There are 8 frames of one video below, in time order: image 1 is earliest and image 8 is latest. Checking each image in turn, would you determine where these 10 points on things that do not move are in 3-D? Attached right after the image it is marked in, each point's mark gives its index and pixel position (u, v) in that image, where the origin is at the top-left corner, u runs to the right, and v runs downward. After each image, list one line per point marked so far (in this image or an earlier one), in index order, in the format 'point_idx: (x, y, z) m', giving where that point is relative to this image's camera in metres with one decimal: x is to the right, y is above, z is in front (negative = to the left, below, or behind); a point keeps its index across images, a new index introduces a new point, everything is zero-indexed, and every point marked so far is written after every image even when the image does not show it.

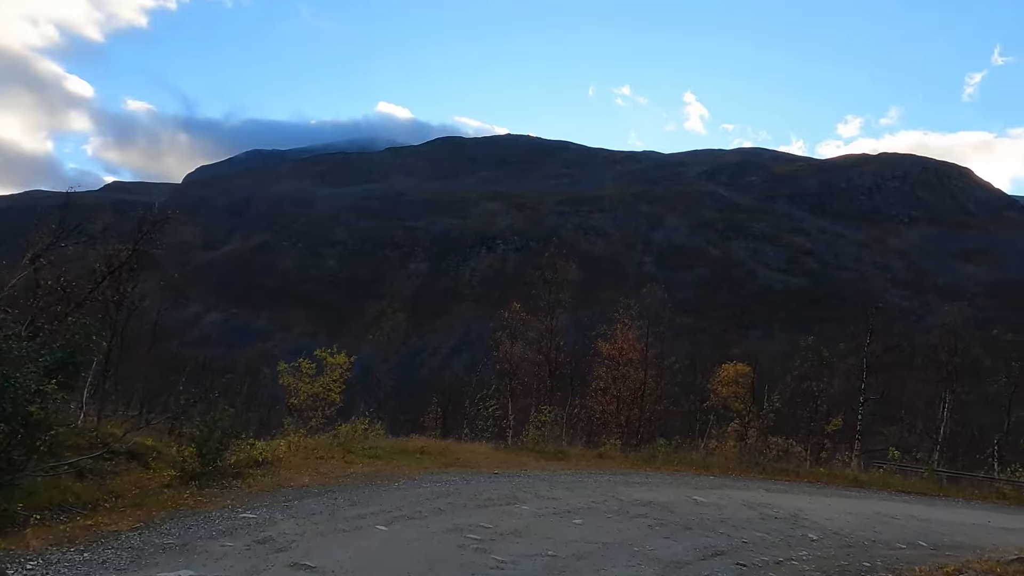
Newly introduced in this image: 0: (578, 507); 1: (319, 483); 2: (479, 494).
0: (+1.8, -6.1, +18.4) m
1: (-4.9, -5.0, +16.9) m
2: (-0.9, -5.7, +18.4) m
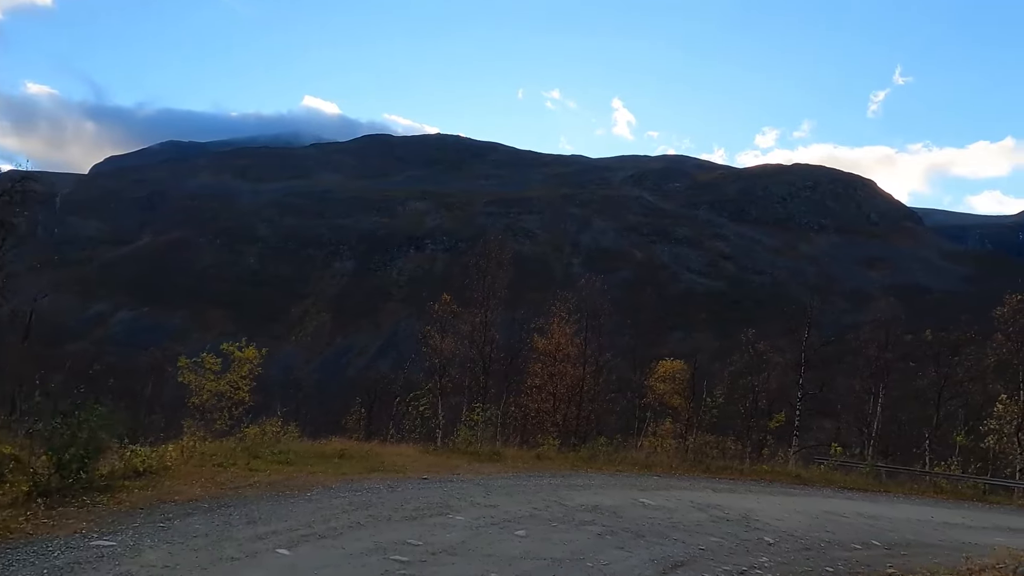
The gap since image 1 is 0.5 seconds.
0: (+0.2, -5.6, +16.3) m
1: (-6.4, -4.4, +14.1) m
2: (-2.6, -5.2, +16.0) m
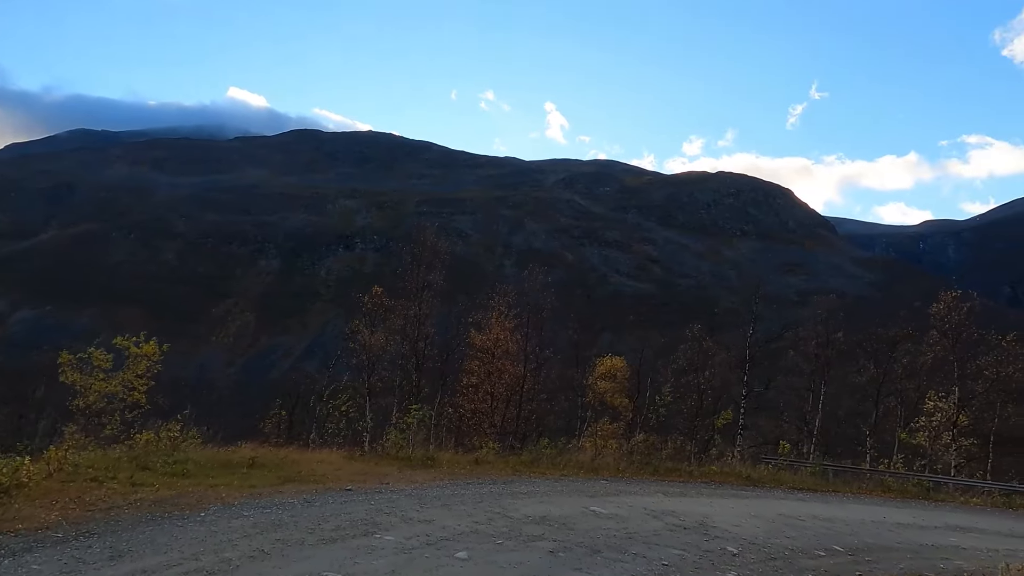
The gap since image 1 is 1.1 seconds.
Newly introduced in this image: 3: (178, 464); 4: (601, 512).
0: (-1.1, -5.2, +14.0) m
1: (-7.4, -3.9, +11.1) m
2: (-3.8, -4.7, +13.5) m
3: (-8.9, -4.7, +17.7) m
4: (+2.5, -6.2, +18.5) m
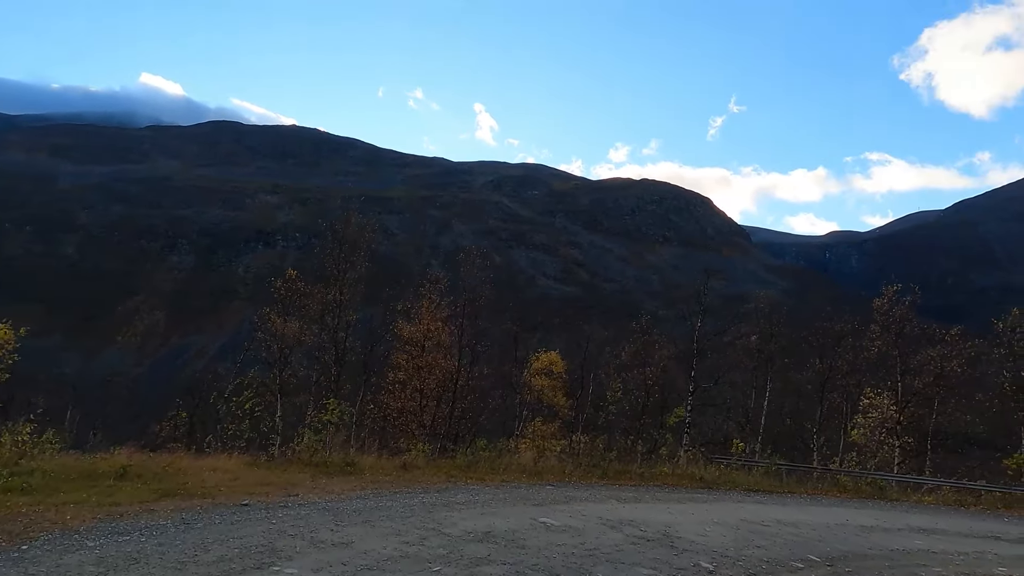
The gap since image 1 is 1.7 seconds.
0: (-2.1, -4.5, +11.0) m
1: (-8.0, -3.1, +7.4) m
2: (-4.7, -4.0, +10.1) m
3: (-10.3, -3.9, +13.8) m
4: (+1.0, -5.6, +15.8) m
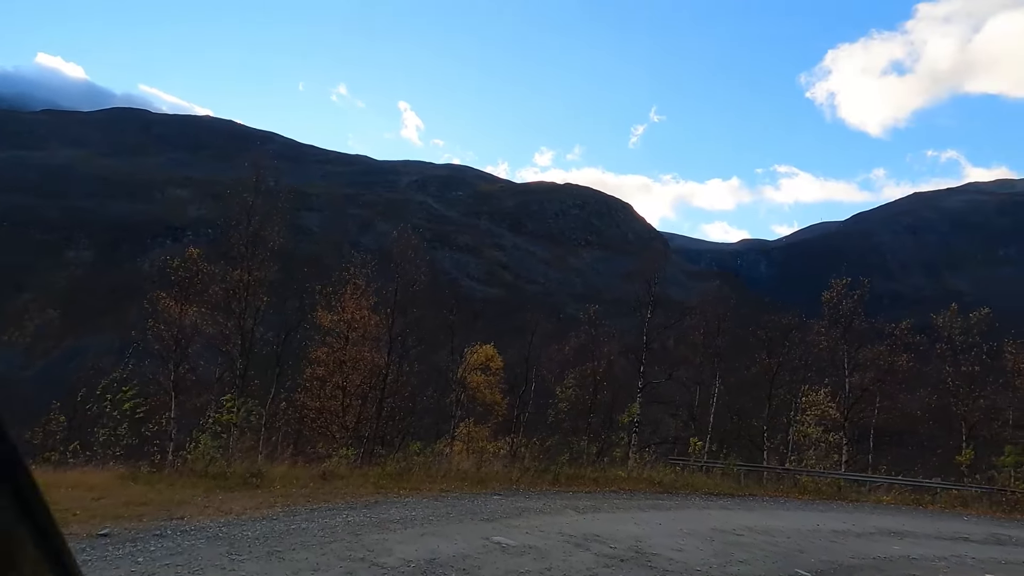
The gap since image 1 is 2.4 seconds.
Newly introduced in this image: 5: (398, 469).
0: (-2.5, -3.8, +7.8) m
1: (-8.0, -2.4, +3.6) m
2: (-5.1, -3.3, +6.7) m
3: (-11.0, -3.2, +9.7) m
4: (-0.1, -5.0, +13.0) m
5: (-3.2, -5.2, +18.9) m
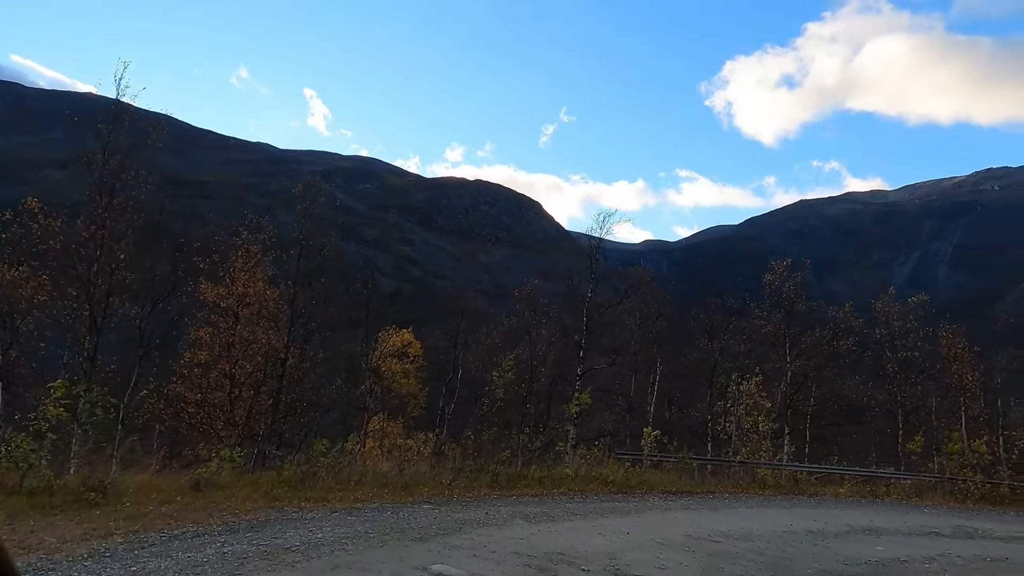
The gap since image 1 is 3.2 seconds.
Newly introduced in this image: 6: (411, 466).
0: (-2.6, -2.9, +4.0) m
1: (-7.4, -1.4, -0.9) m
2: (-4.9, -2.4, +2.6) m
3: (-11.2, -2.1, +4.7) m
4: (-0.8, -4.1, +9.5) m
5: (-4.8, -4.2, +14.9) m
6: (-2.5, -4.6, +17.0) m
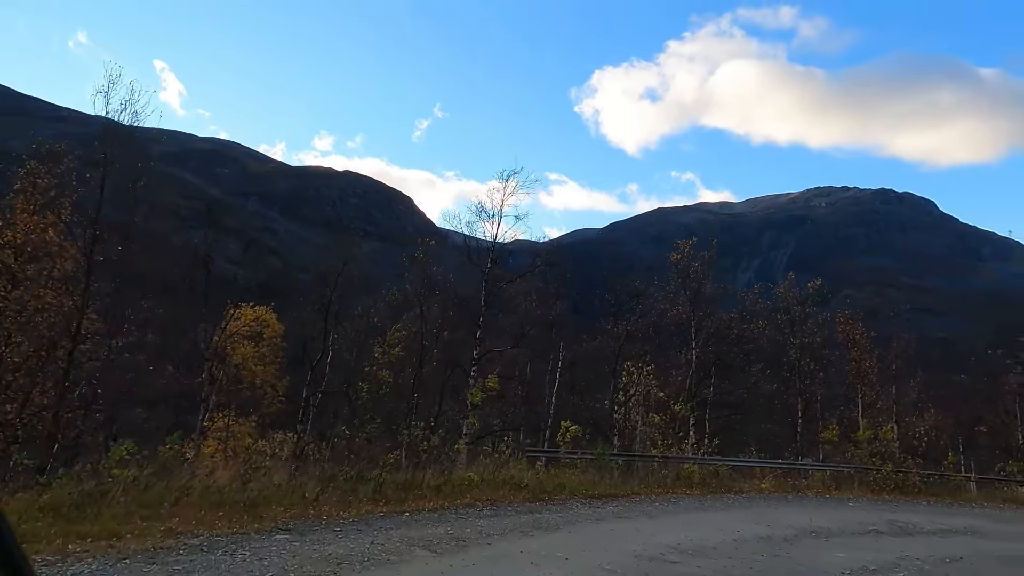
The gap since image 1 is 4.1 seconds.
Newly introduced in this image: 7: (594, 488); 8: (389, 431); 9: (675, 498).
0: (-2.1, -1.9, -0.4) m
1: (-5.8, -0.3, -6.2) m
2: (-4.1, -1.3, -2.3) m
3: (-10.6, -0.9, -1.4) m
4: (-1.5, -3.1, +5.2) m
5: (-6.4, -3.1, +9.8) m
6: (-4.6, -3.5, +12.3) m
7: (+2.0, -4.9, +16.4) m
8: (-3.2, -3.6, +17.3) m
9: (+4.1, -5.3, +16.8) m
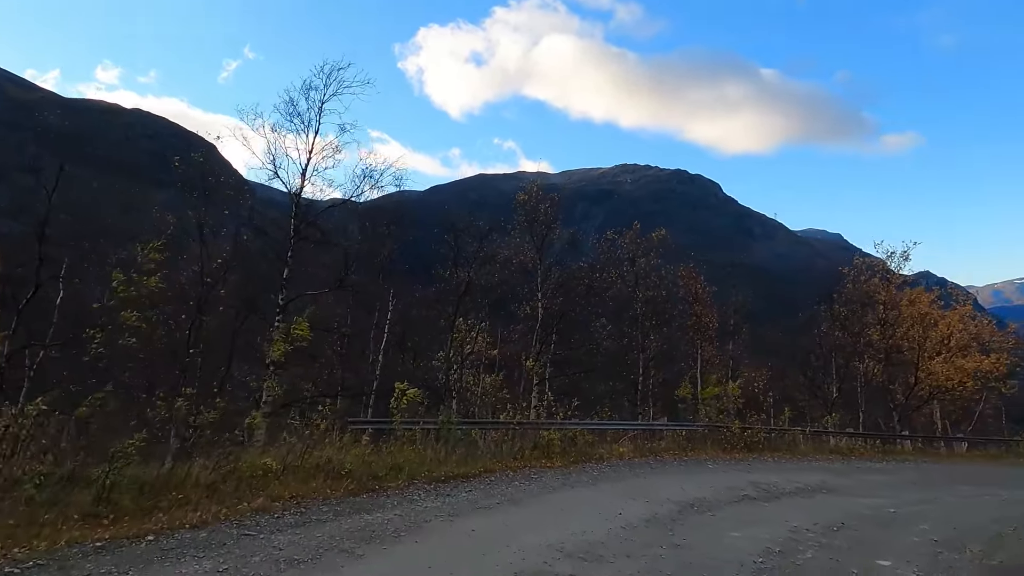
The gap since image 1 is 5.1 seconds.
0: (-0.8, -1.3, -4.8) m
1: (-2.8, 0.0, -11.4) m
2: (-2.2, -0.8, -7.2) m
3: (-8.7, -0.2, -8.1) m
4: (-1.8, -2.1, +0.9) m
5: (-7.7, -1.8, +4.0) m
6: (-6.7, -2.1, +6.9) m
7: (-1.4, -3.4, +12.7) m
8: (-6.6, -2.0, +12.1) m
9: (+0.4, -3.8, +13.7) m
